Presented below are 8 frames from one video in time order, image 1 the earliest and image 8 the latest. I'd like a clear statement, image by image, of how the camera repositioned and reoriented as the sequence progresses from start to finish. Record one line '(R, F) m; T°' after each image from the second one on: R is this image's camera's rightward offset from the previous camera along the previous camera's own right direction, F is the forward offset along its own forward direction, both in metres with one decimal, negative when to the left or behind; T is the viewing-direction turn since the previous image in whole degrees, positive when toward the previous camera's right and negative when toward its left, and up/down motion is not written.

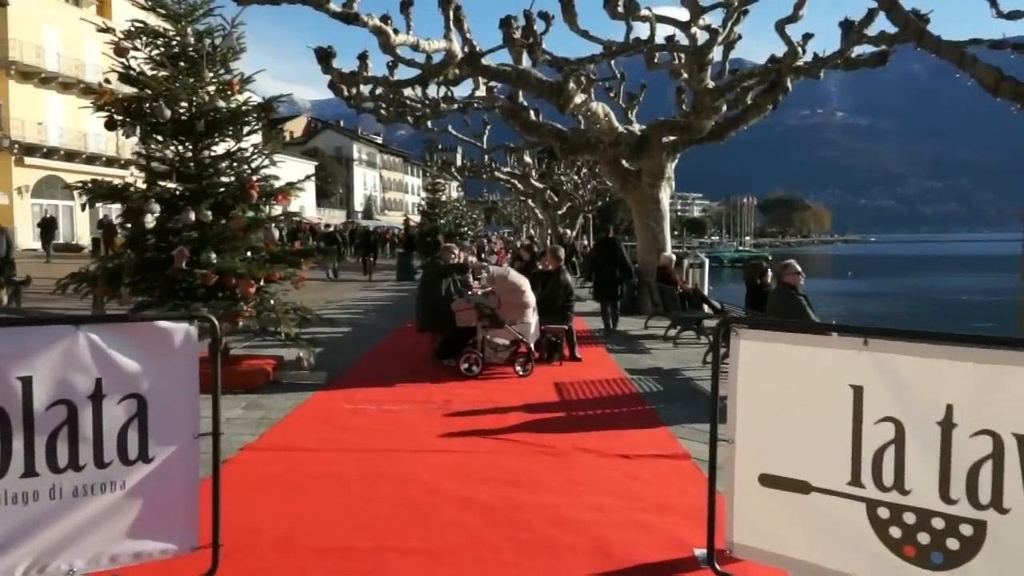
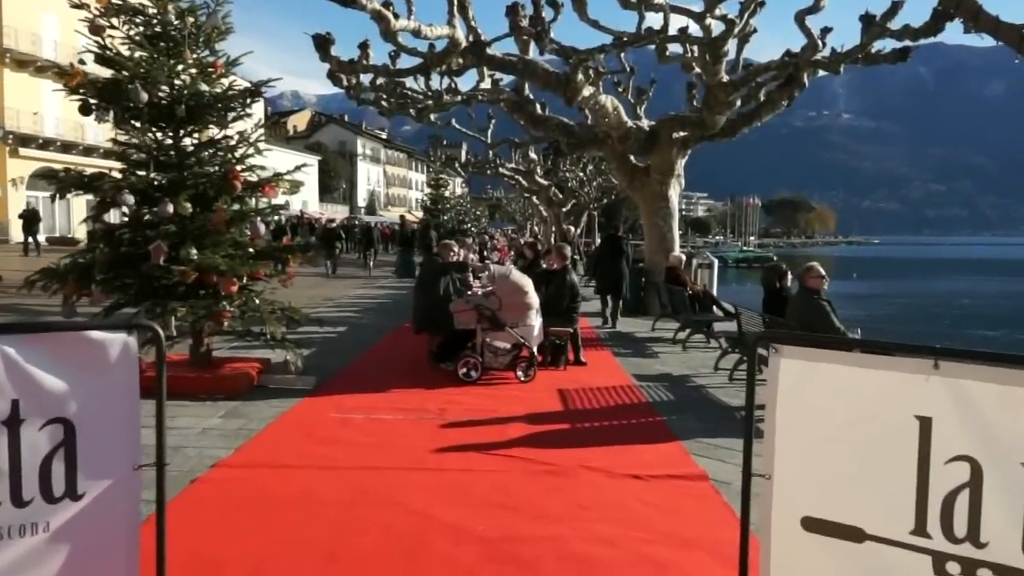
(0.0, +0.6) m; 0°
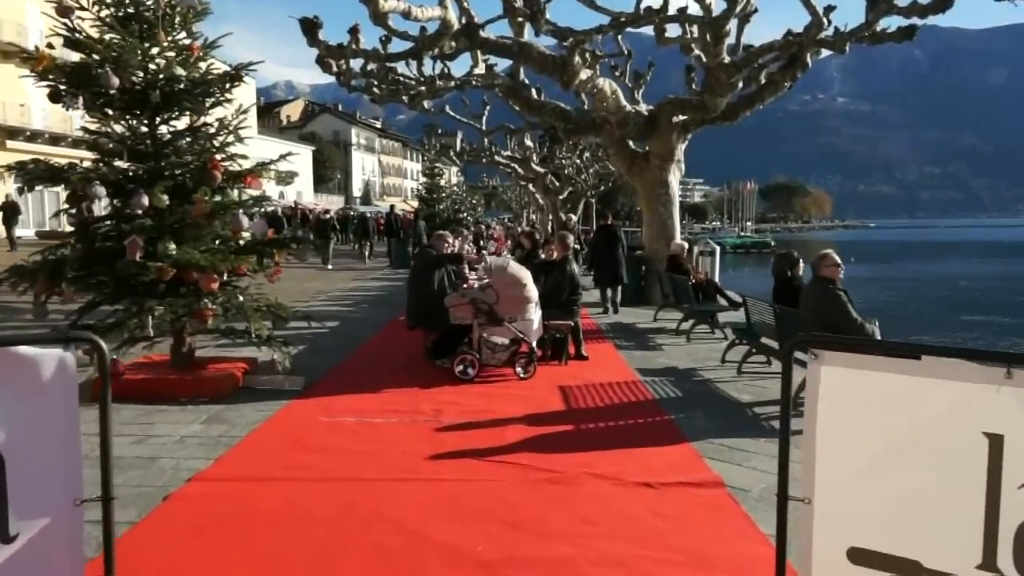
(0.0, +0.4) m; 0°
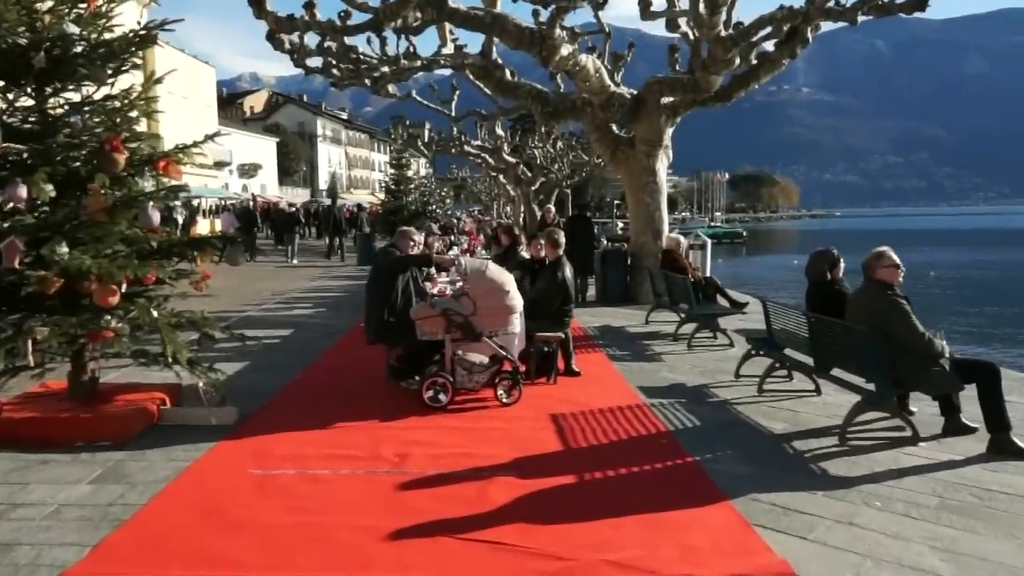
(-0.1, +1.5) m; +2°
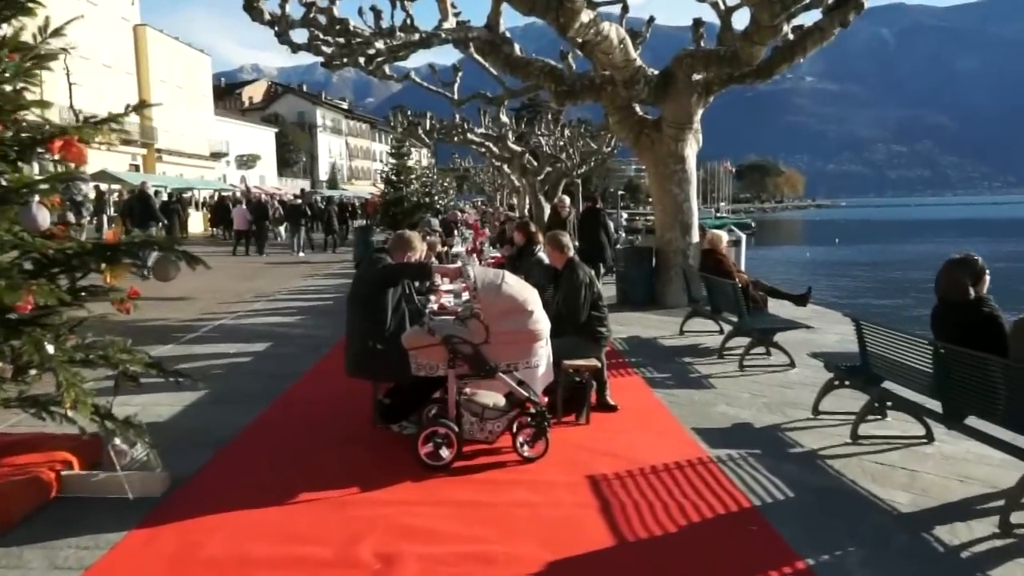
(-0.2, +1.8) m; 0°
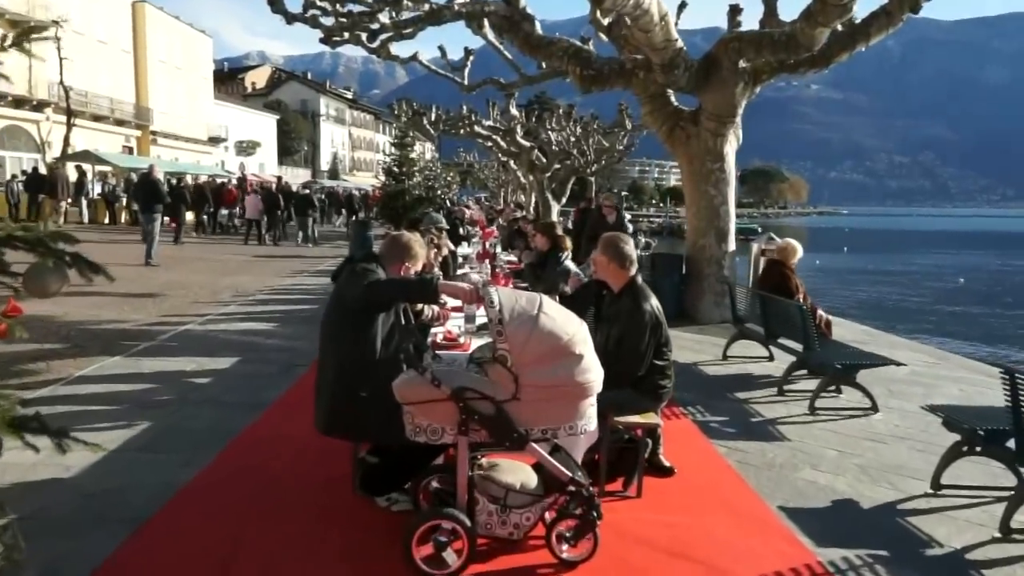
(-0.2, +1.7) m; 0°
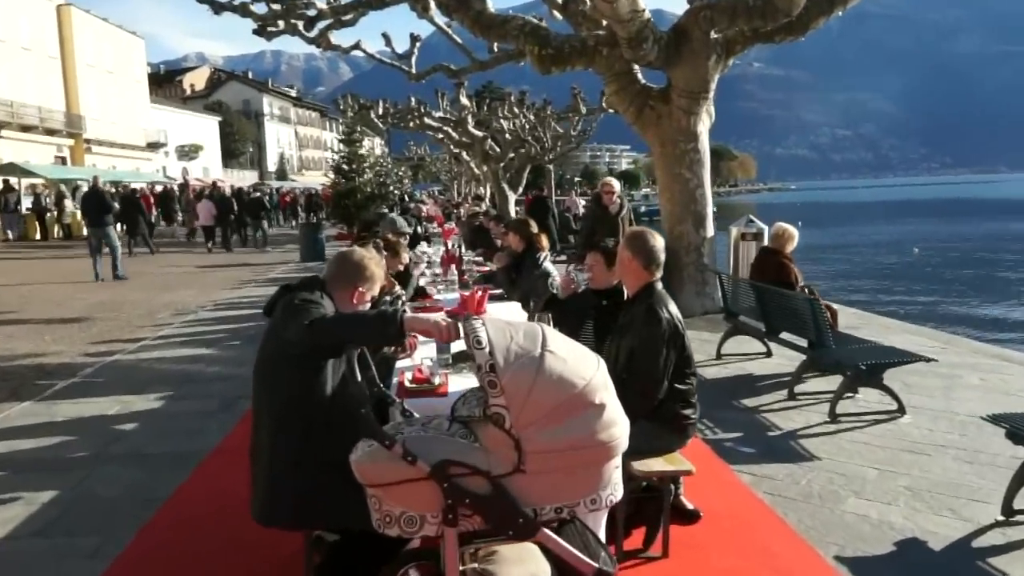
(-0.1, +1.0) m; +3°
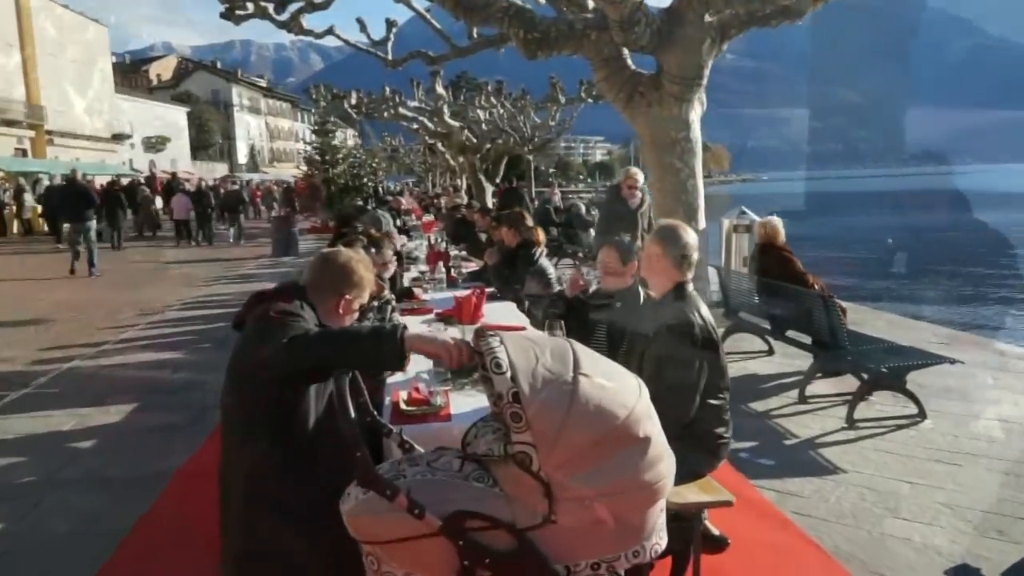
(-0.2, +0.5) m; +2°
